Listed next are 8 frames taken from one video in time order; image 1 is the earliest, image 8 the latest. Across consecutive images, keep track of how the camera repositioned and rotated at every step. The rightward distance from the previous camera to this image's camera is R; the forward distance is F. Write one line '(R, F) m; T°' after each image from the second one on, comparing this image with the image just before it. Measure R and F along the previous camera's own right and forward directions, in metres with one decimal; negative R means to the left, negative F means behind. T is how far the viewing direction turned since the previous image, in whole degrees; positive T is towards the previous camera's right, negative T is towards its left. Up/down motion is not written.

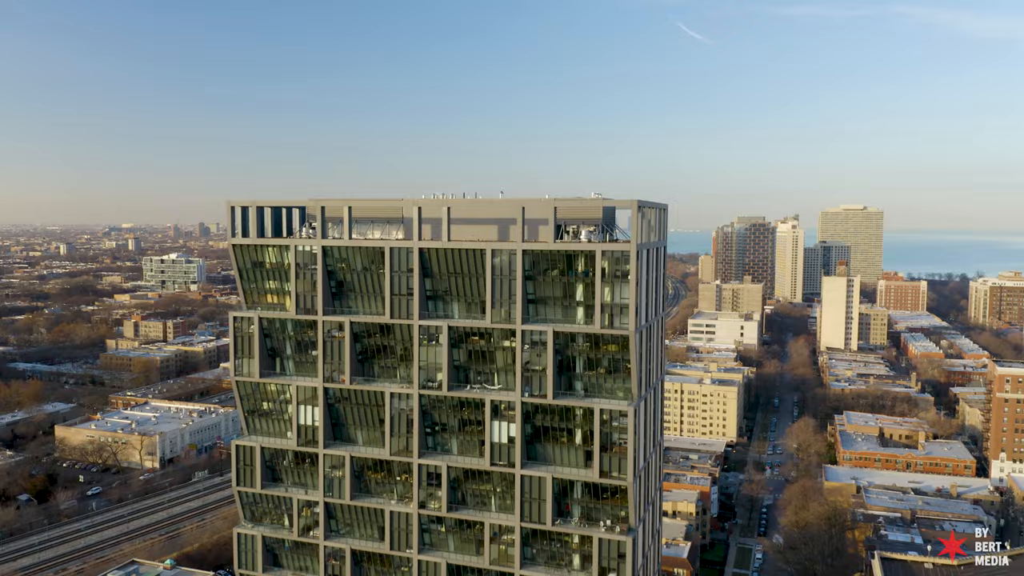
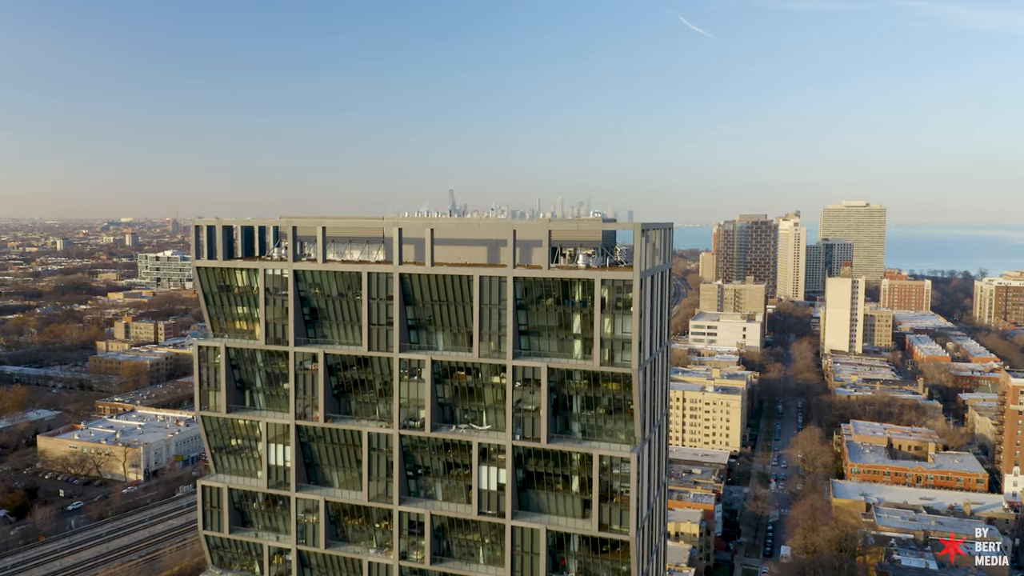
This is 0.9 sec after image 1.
(+0.1, +1.0) m; 0°
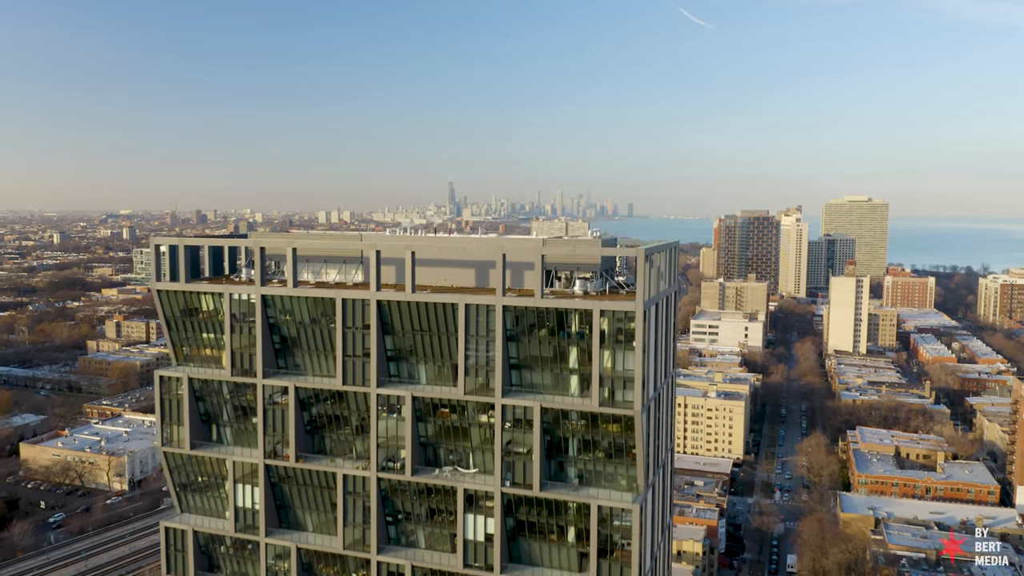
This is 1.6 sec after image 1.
(+0.1, +0.9) m; 0°
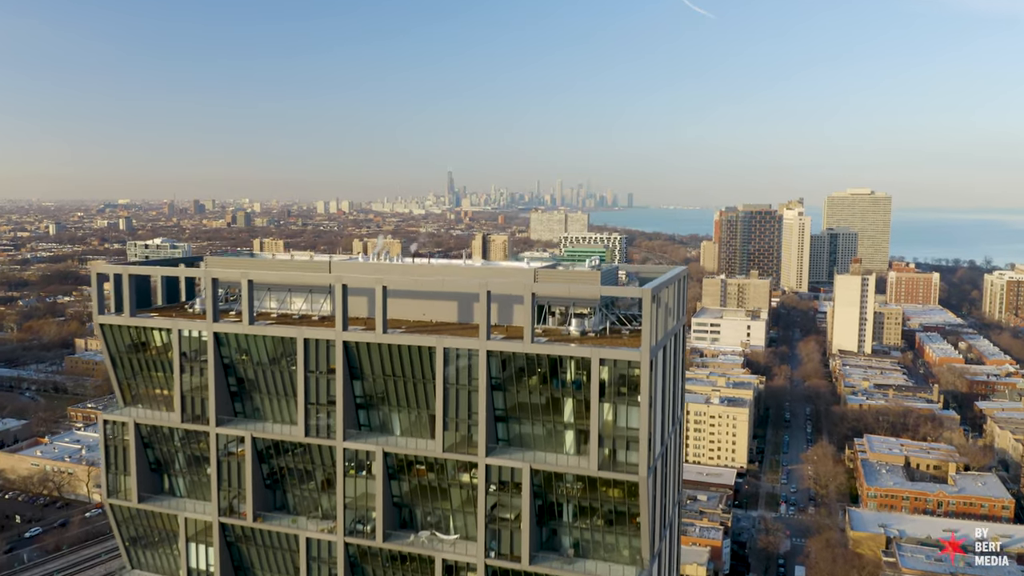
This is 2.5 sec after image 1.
(+0.1, +1.1) m; 0°
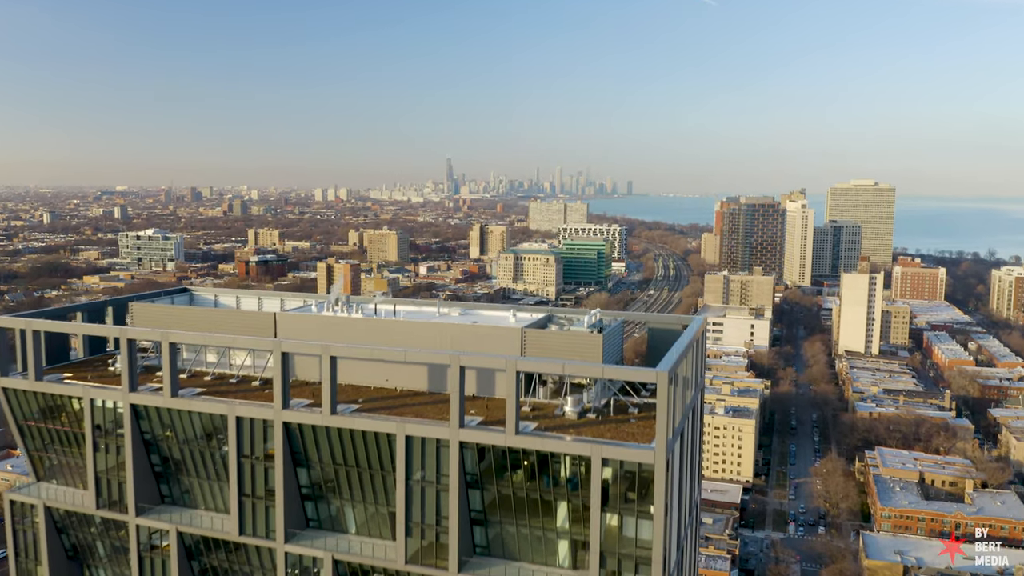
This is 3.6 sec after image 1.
(+0.1, +1.4) m; 0°
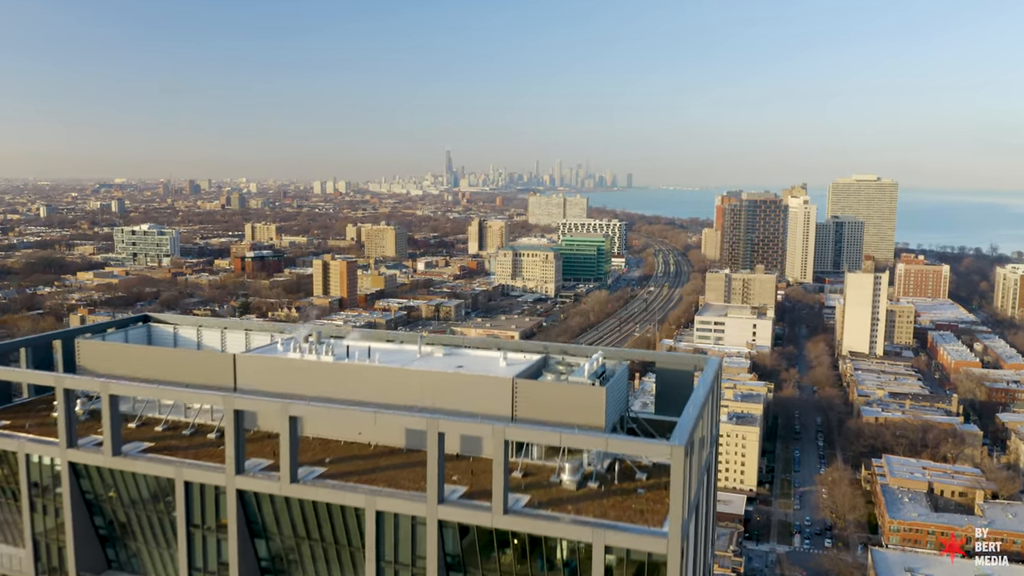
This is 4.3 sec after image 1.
(+0.1, +0.8) m; 0°
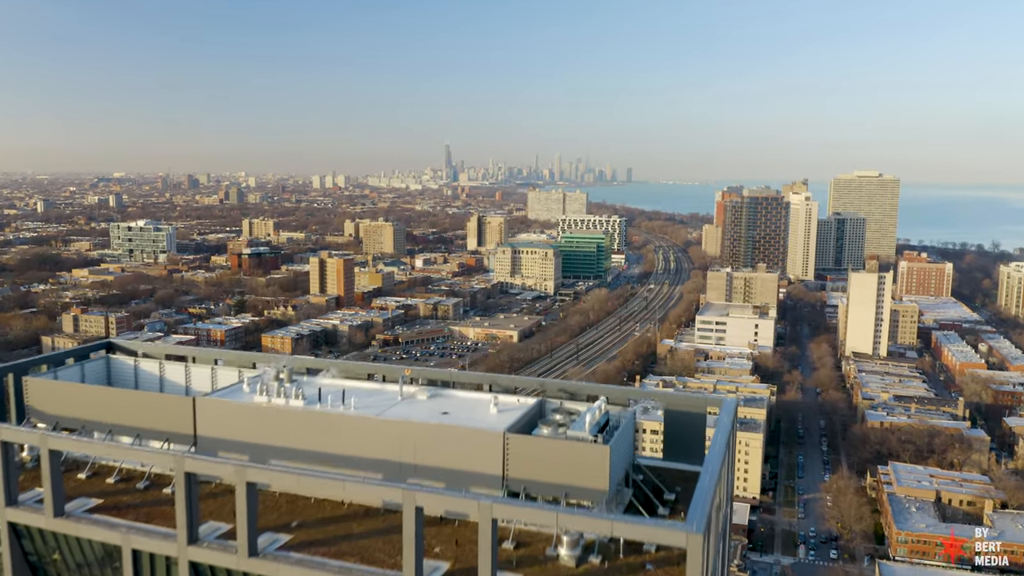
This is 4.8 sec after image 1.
(+0.1, +0.6) m; 0°
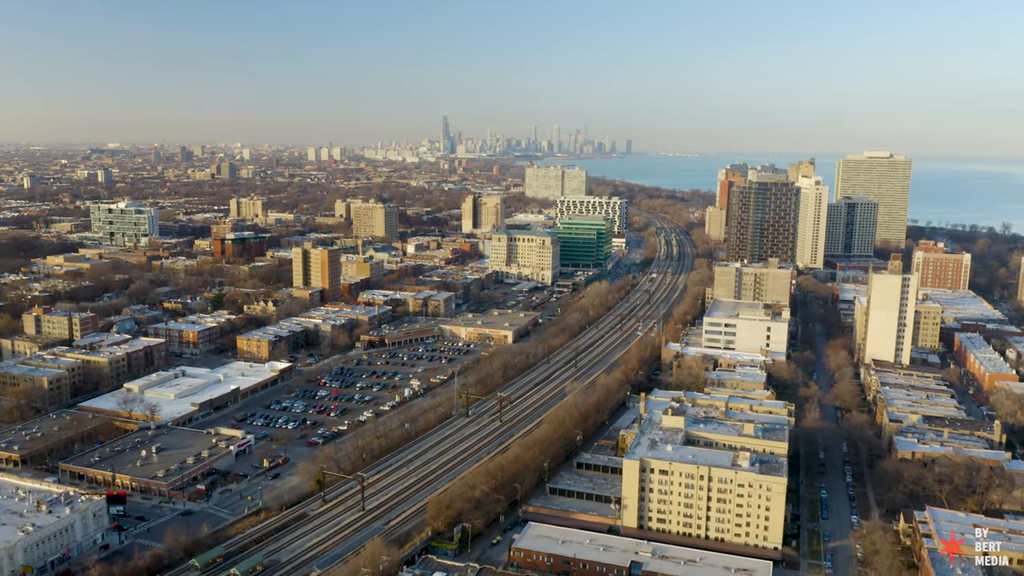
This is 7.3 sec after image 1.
(+0.2, +3.2) m; 0°
